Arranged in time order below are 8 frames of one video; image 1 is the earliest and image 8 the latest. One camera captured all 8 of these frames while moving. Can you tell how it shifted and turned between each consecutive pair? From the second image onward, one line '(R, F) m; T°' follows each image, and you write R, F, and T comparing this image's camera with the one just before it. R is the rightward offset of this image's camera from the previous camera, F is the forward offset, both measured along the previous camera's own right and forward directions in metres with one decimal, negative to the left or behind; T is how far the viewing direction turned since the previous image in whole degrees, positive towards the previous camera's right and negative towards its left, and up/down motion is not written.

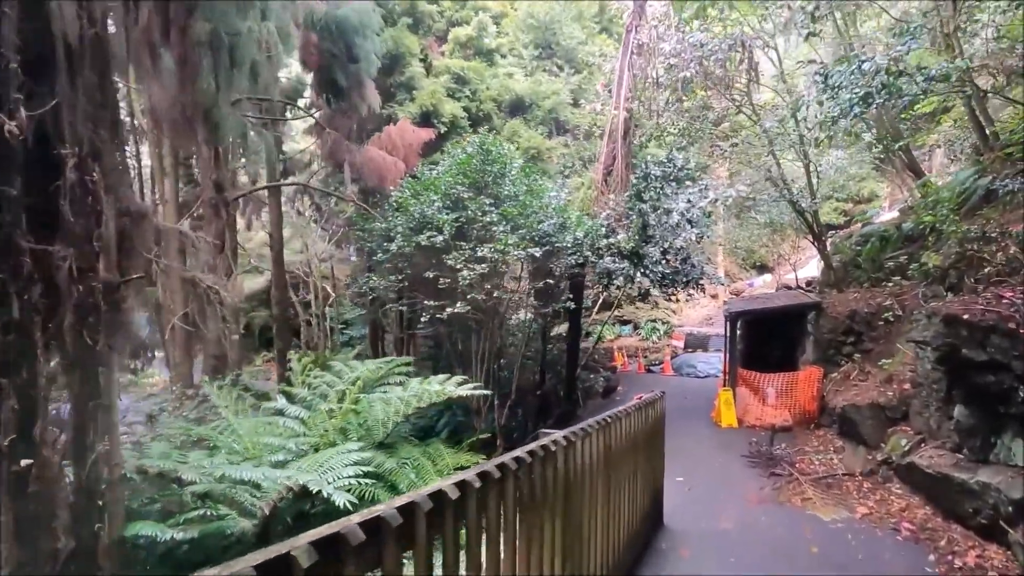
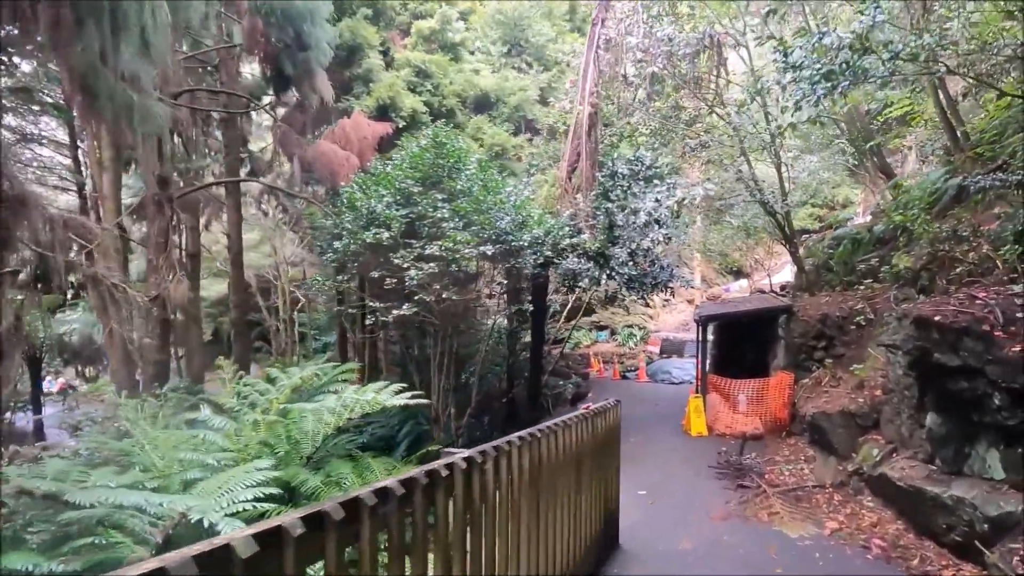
(+0.3, +0.4) m; +2°
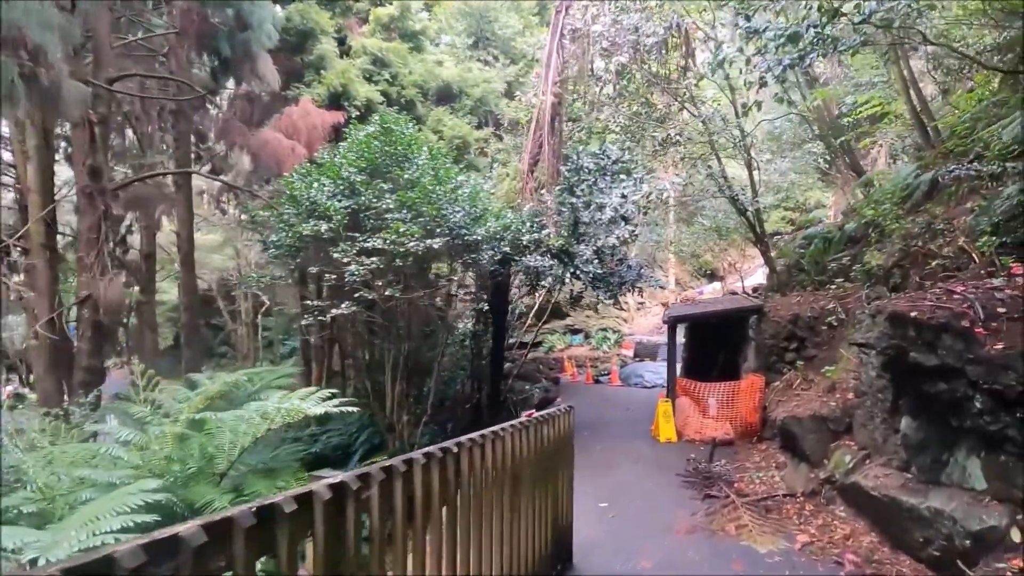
(+0.3, +0.4) m; +2°
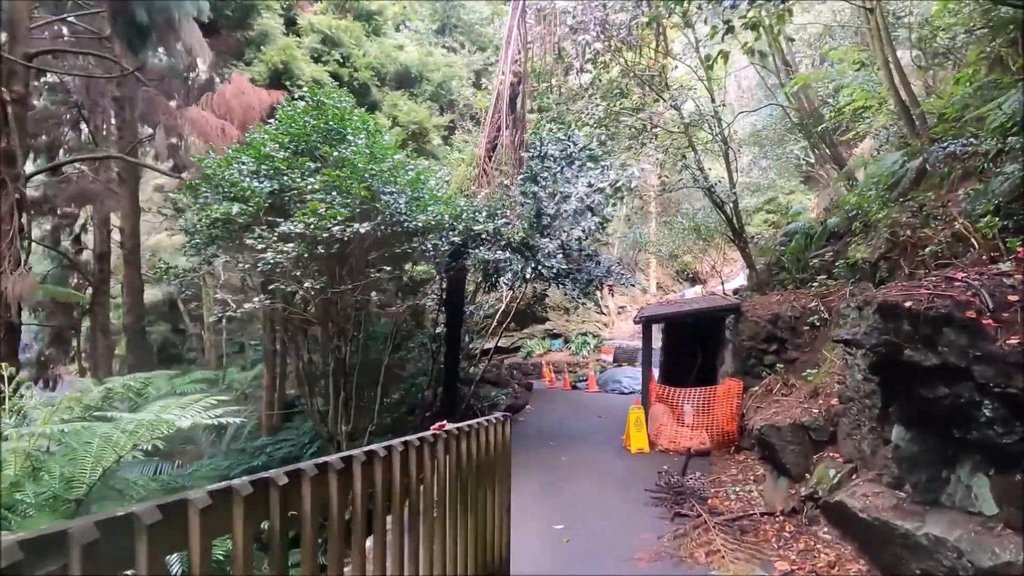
(+0.4, +0.6) m; +1°
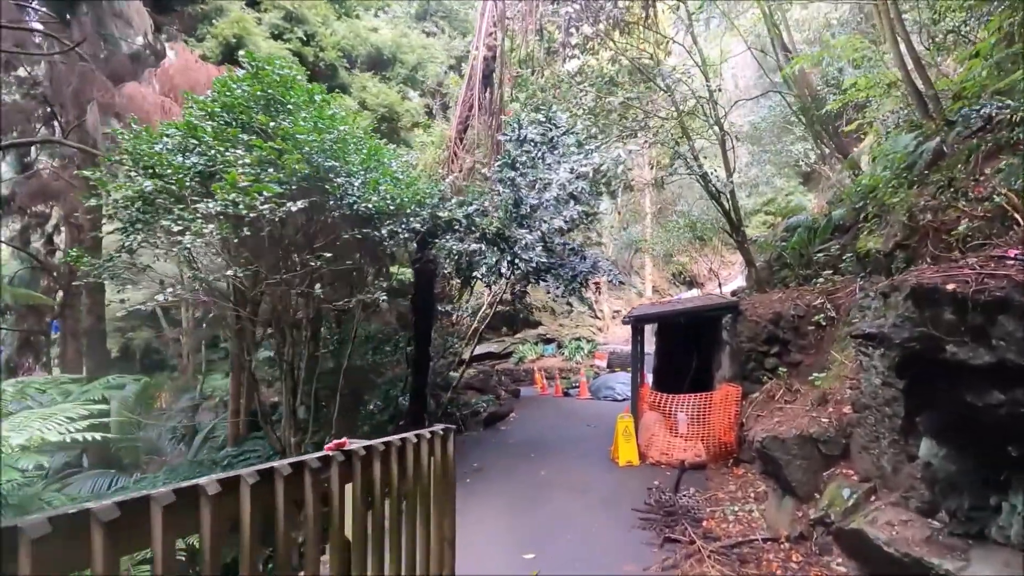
(+0.3, +0.7) m; 0°
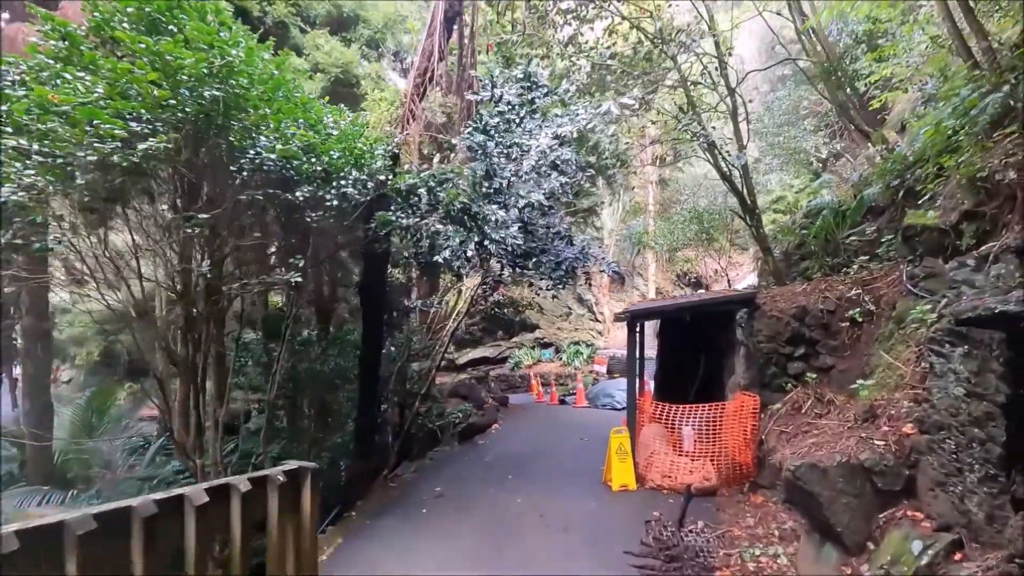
(+0.3, +1.1) m; 0°
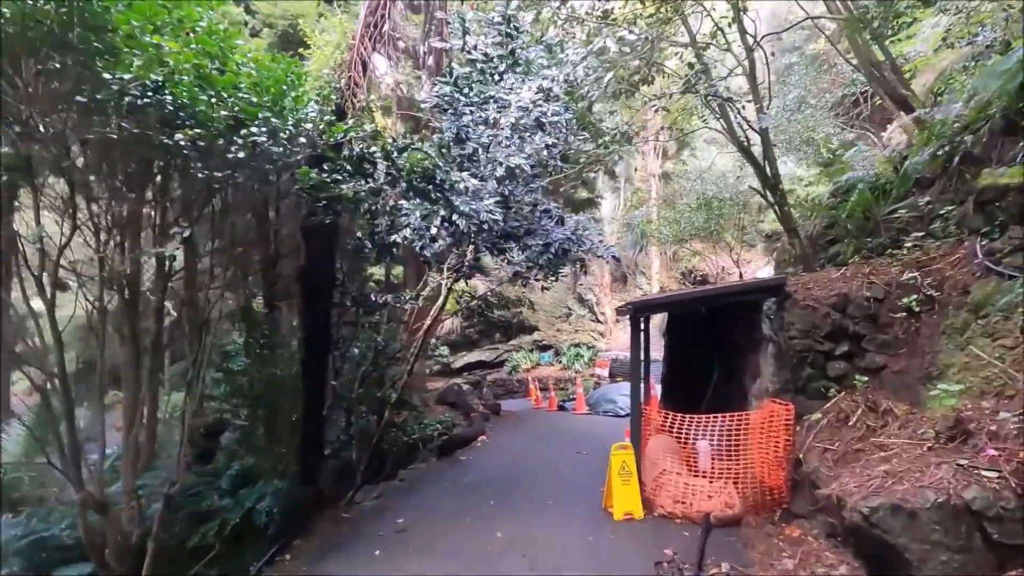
(+0.2, +1.0) m; 0°
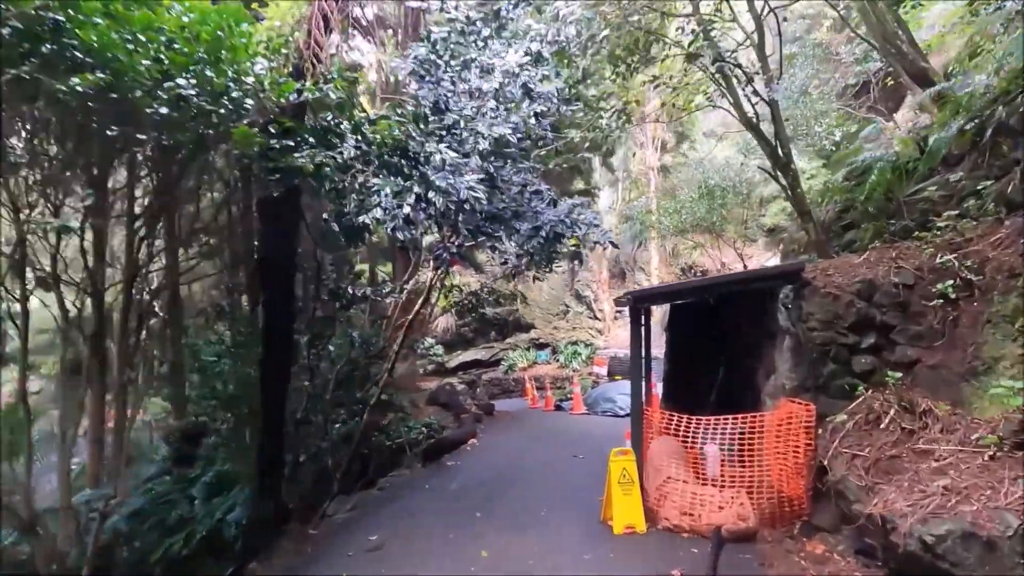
(+0.1, +0.5) m; 0°
